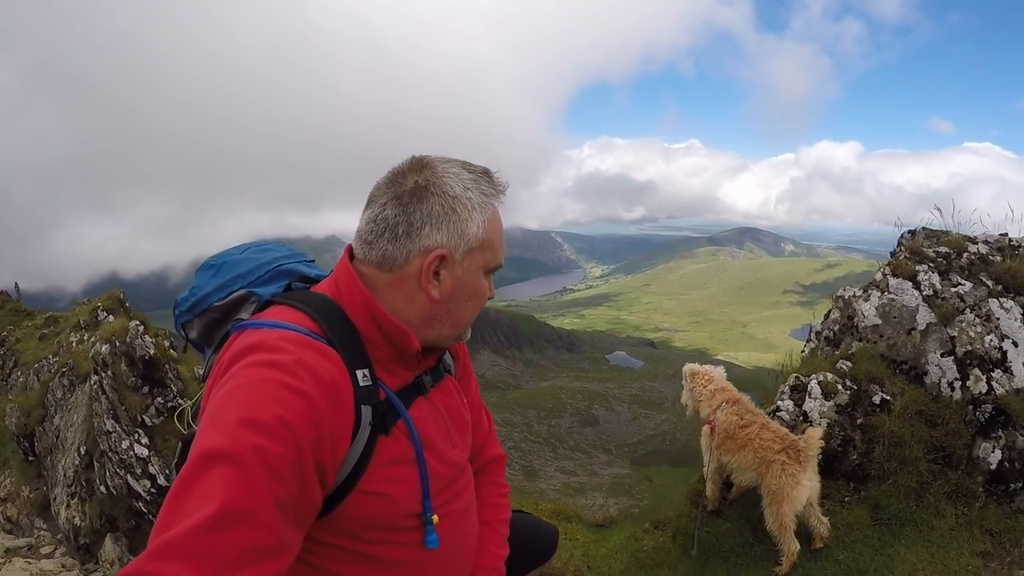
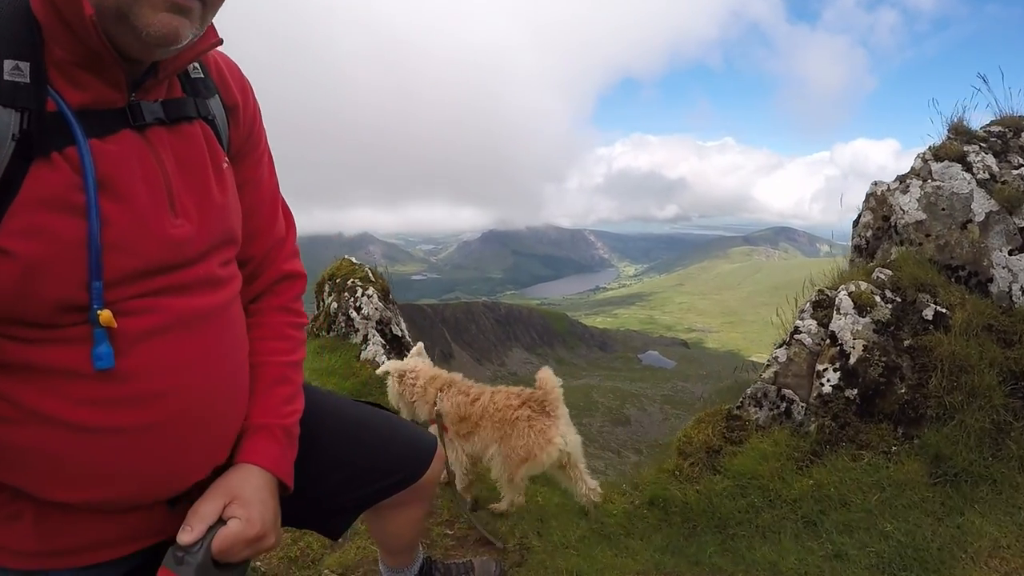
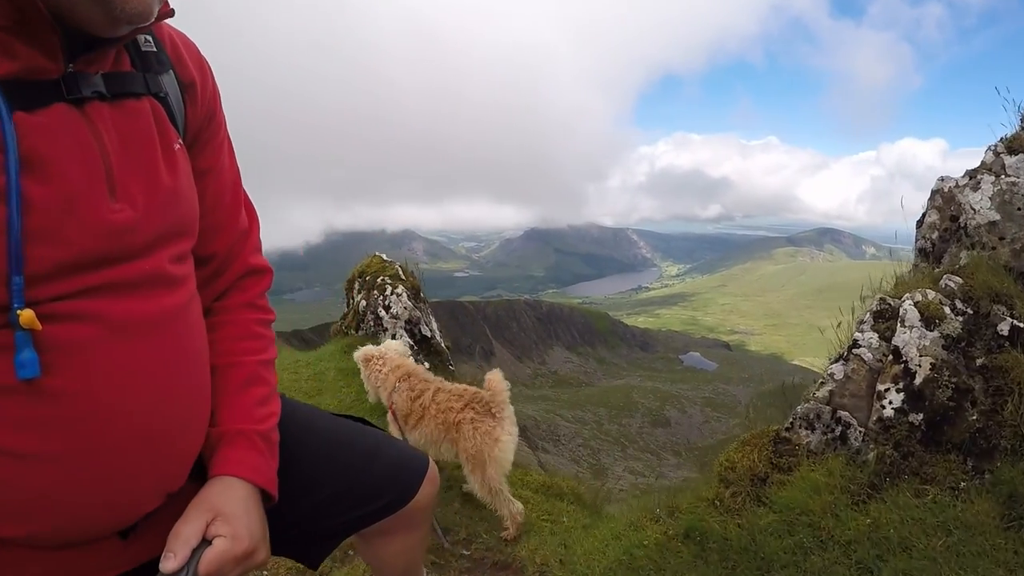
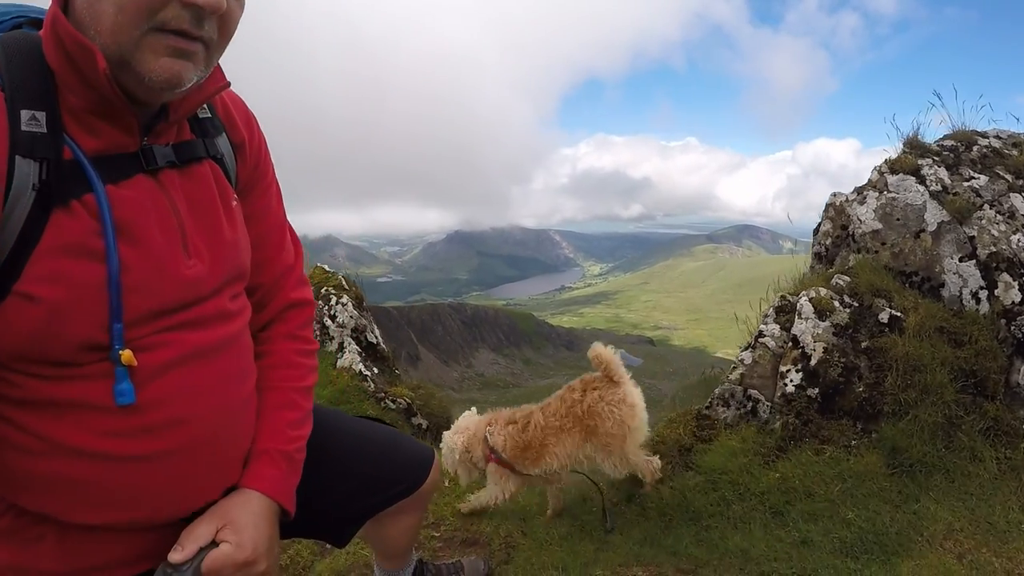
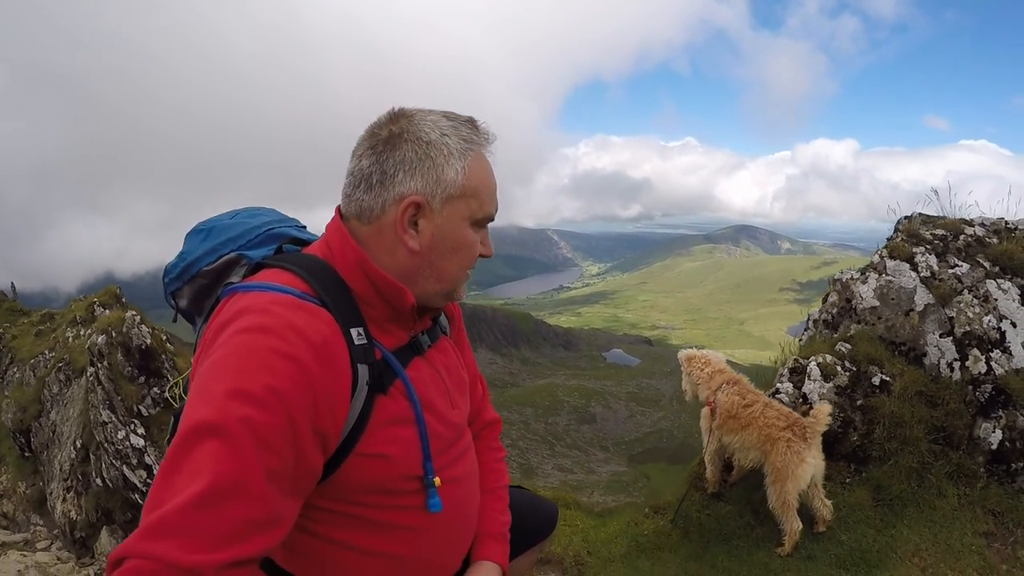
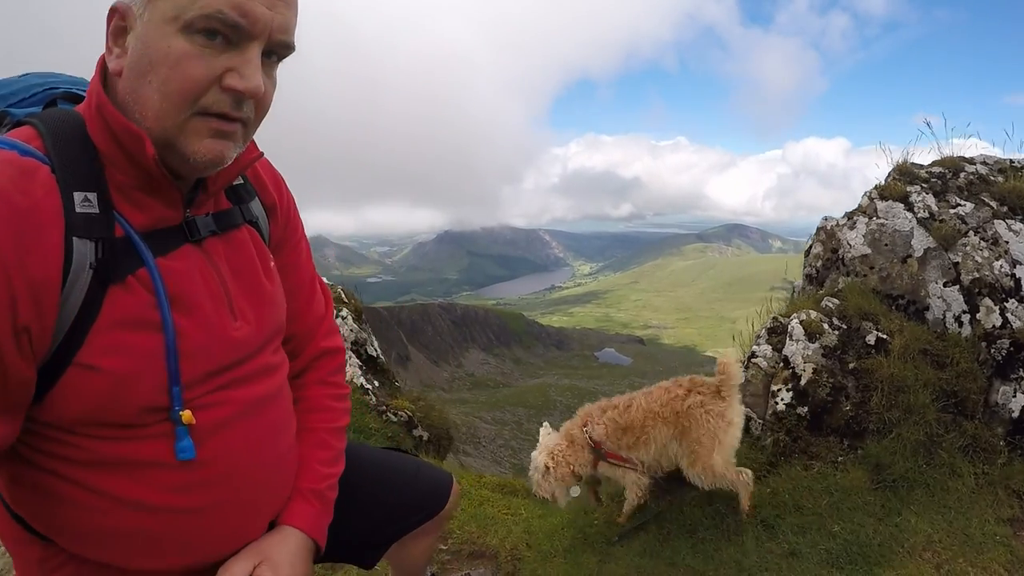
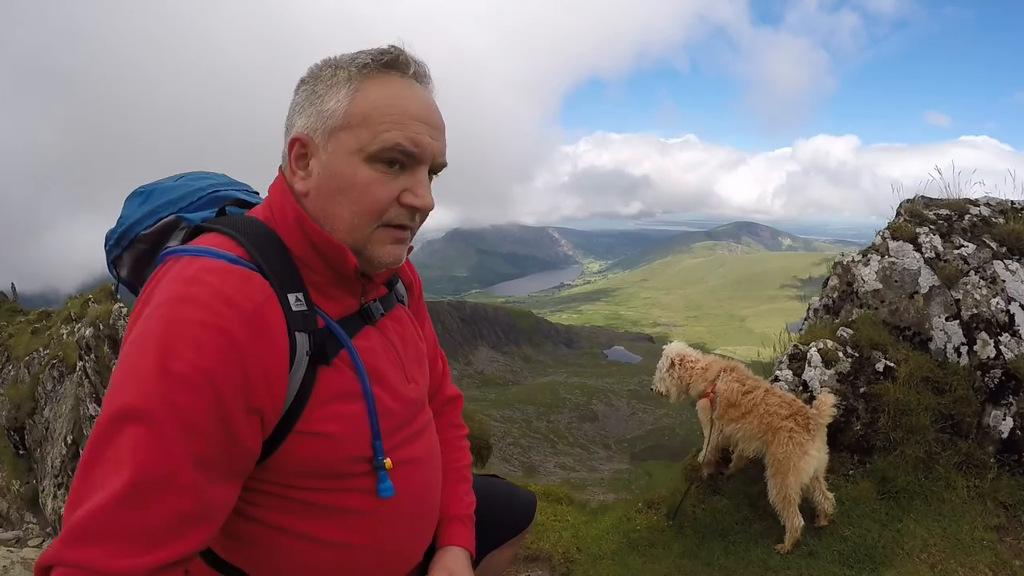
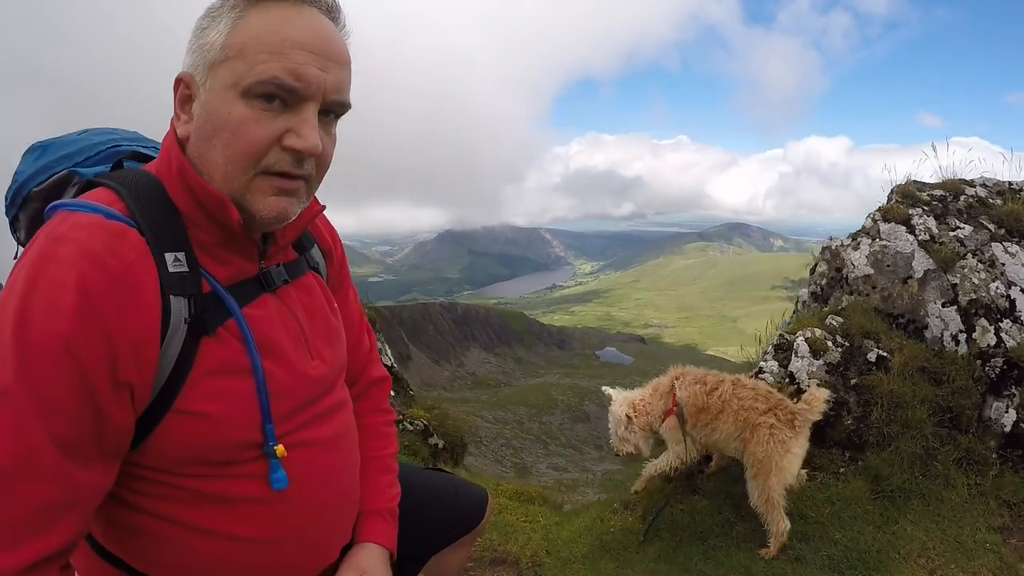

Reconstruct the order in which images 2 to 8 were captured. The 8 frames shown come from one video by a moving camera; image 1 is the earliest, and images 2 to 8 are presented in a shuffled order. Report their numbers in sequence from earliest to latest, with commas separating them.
5, 7, 8, 6, 4, 2, 3
